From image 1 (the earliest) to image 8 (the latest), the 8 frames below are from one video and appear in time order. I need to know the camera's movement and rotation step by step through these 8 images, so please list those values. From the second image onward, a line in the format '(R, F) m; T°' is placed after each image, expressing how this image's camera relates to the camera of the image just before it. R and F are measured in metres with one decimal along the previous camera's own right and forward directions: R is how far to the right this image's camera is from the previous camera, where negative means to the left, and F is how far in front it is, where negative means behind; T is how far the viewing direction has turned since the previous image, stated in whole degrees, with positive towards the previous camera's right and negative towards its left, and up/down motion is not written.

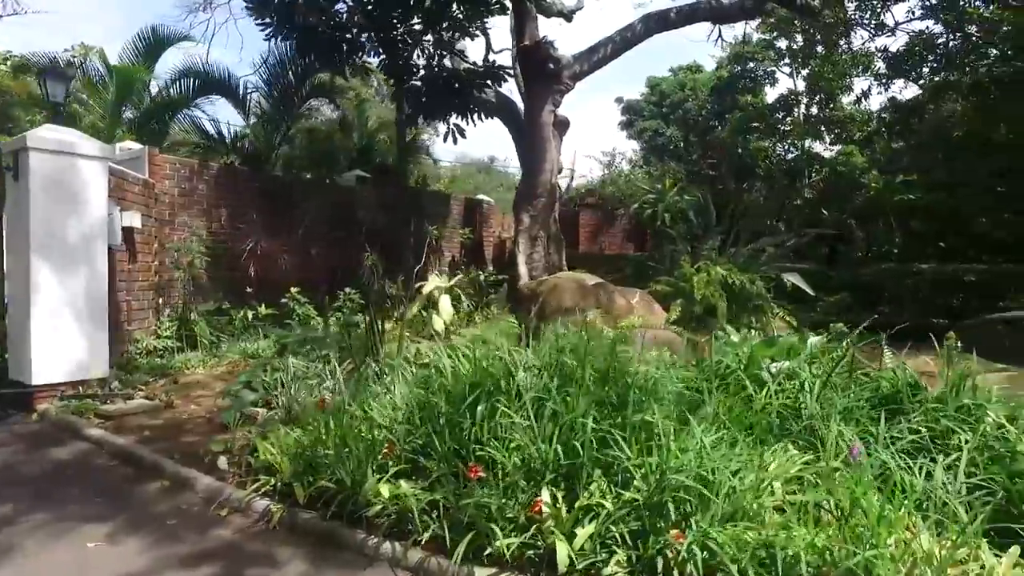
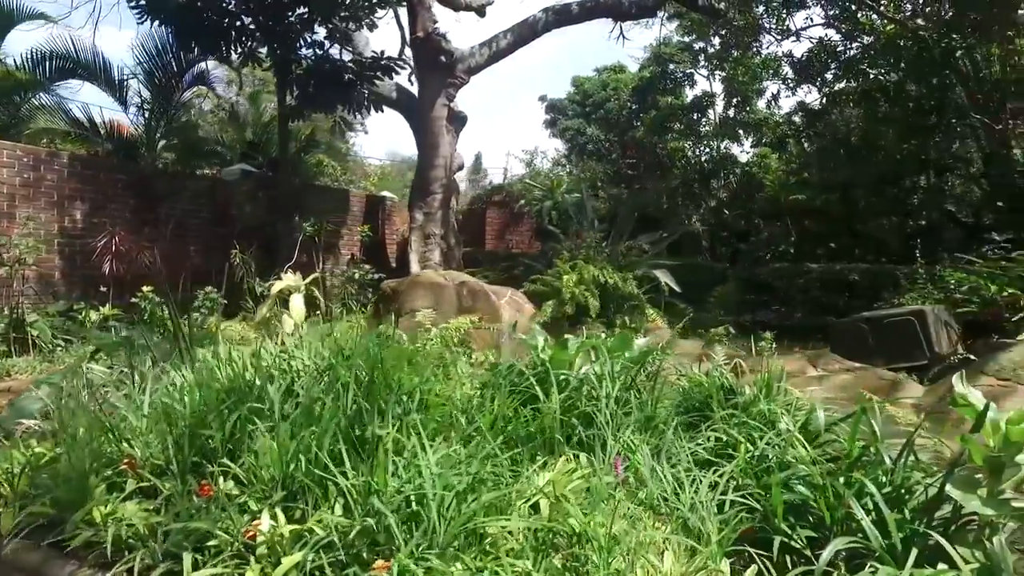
(+0.8, +0.2) m; +5°
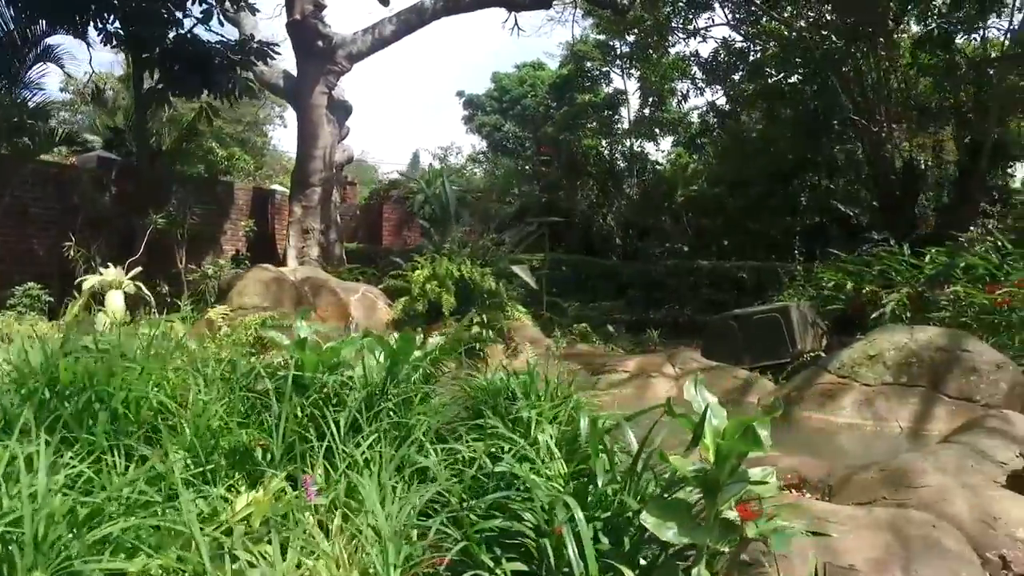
(+0.9, +0.4) m; +5°
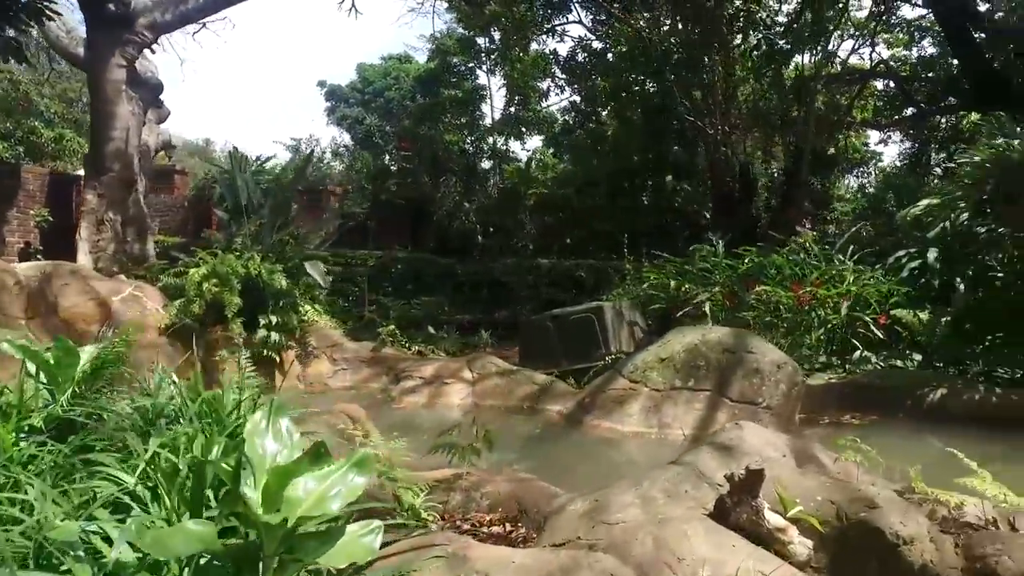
(+0.8, +0.5) m; +10°
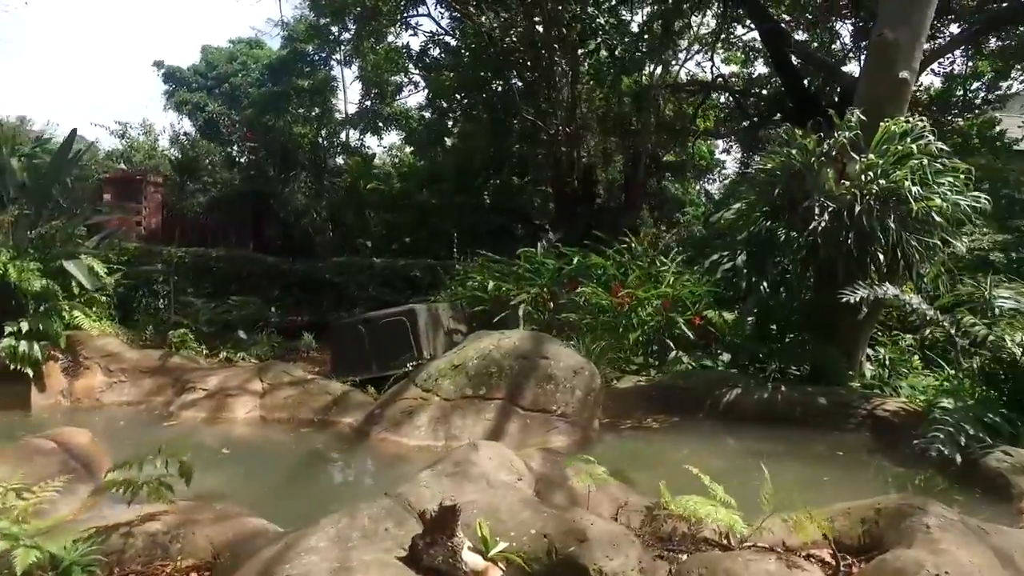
(+0.6, +0.3) m; +10°
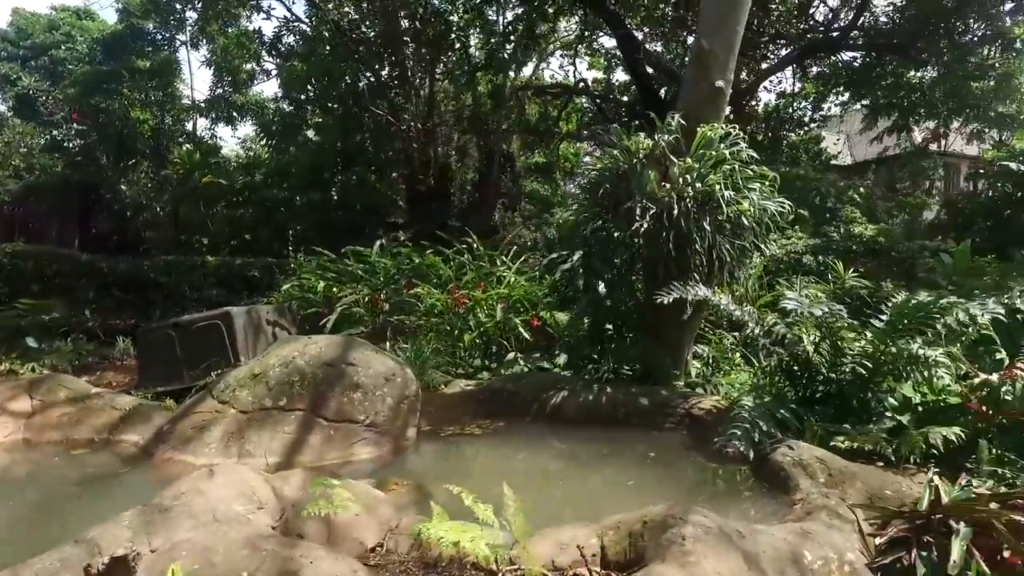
(+0.4, +0.2) m; +10°
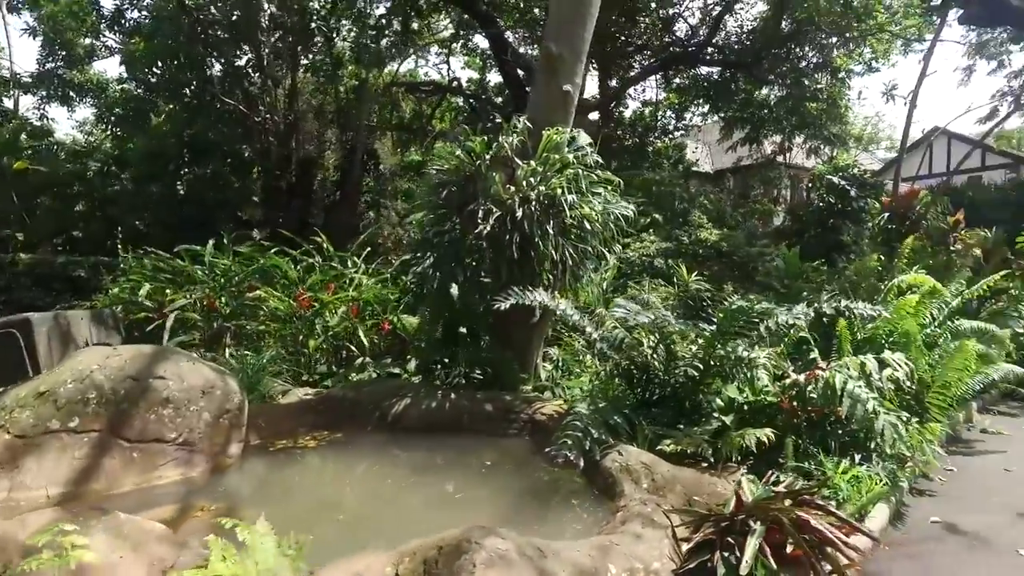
(+0.3, +0.1) m; +10°
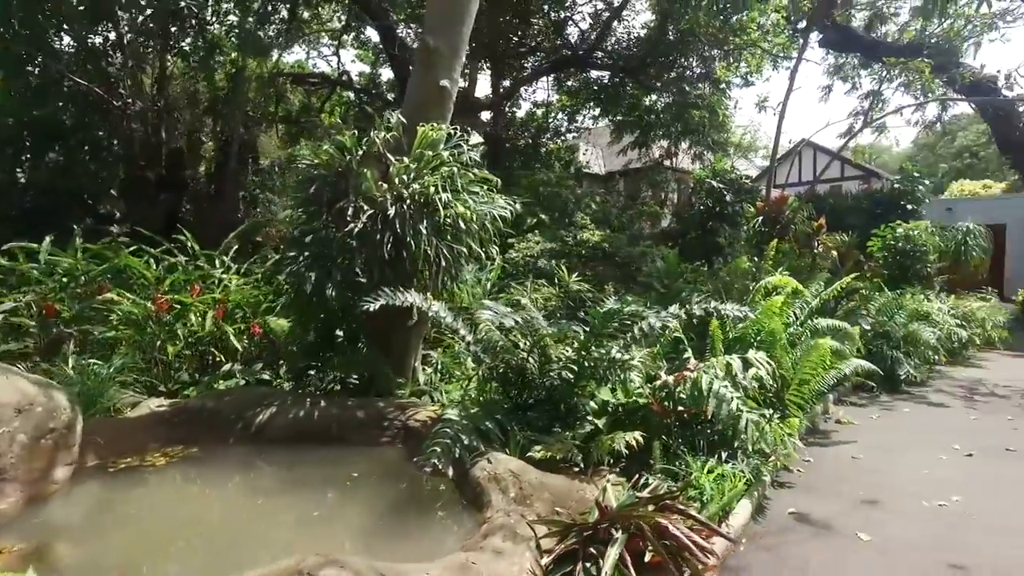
(+0.2, +0.1) m; +8°
